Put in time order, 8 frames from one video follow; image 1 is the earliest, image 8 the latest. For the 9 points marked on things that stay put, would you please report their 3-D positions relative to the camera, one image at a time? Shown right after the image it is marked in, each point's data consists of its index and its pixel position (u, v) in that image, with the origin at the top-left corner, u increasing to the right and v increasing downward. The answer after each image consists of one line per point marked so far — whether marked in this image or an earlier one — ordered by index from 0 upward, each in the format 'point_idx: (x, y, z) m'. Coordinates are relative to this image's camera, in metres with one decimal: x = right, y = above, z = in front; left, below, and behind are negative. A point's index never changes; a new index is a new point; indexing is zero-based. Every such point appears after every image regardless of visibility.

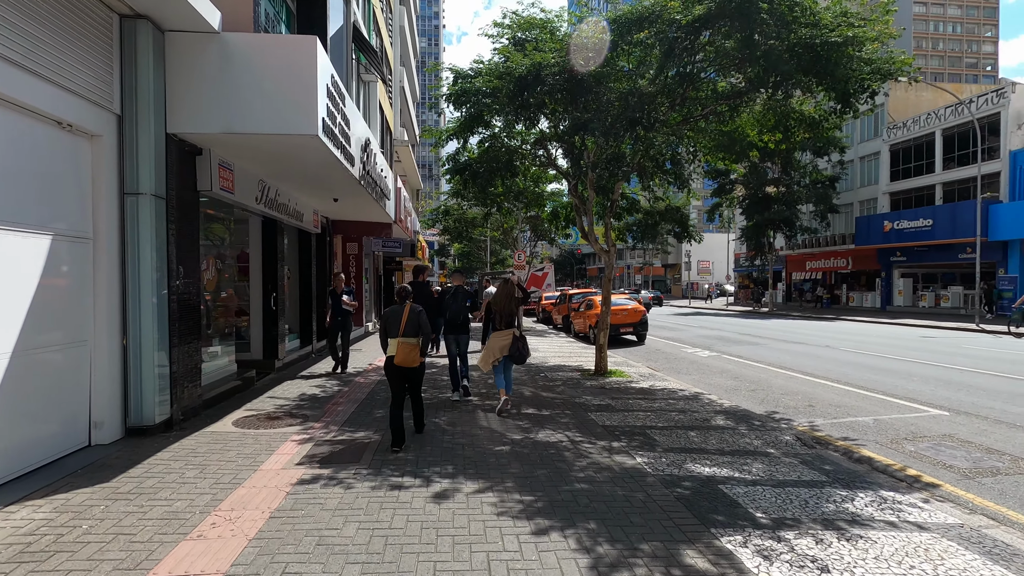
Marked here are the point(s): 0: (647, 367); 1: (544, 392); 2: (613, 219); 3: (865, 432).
0: (+3.2, -1.9, +12.8) m
1: (+0.5, -1.8, +9.3) m
2: (+2.2, +1.4, +11.5) m
3: (+4.9, -2.0, +7.4) m
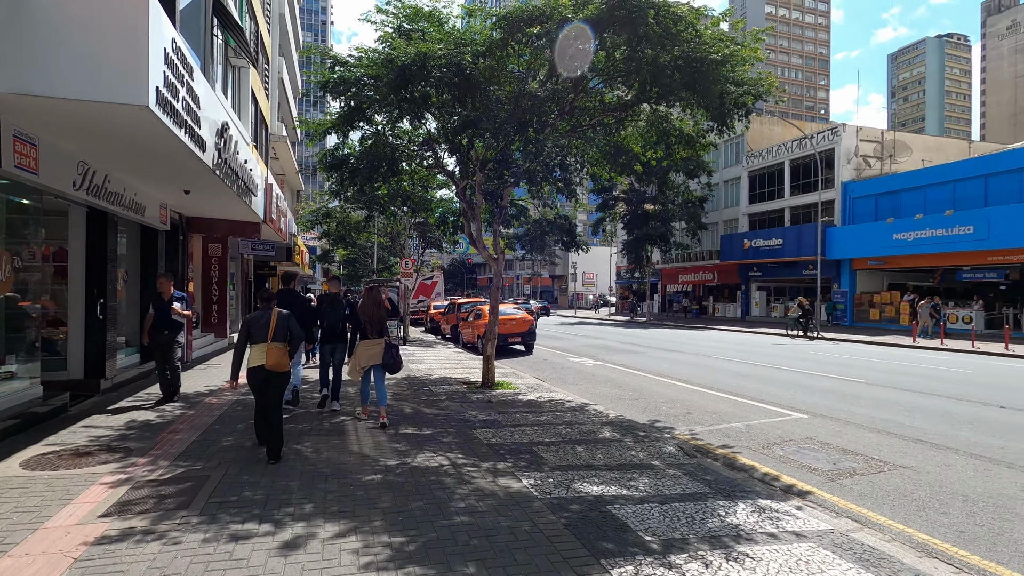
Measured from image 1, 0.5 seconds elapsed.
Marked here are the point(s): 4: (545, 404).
0: (+0.5, -2.1, +12.6) m
1: (-1.4, -1.9, +8.7) m
2: (-0.2, +1.2, +11.2) m
3: (+3.3, -2.2, +7.7) m
4: (+0.6, -2.0, +9.3) m
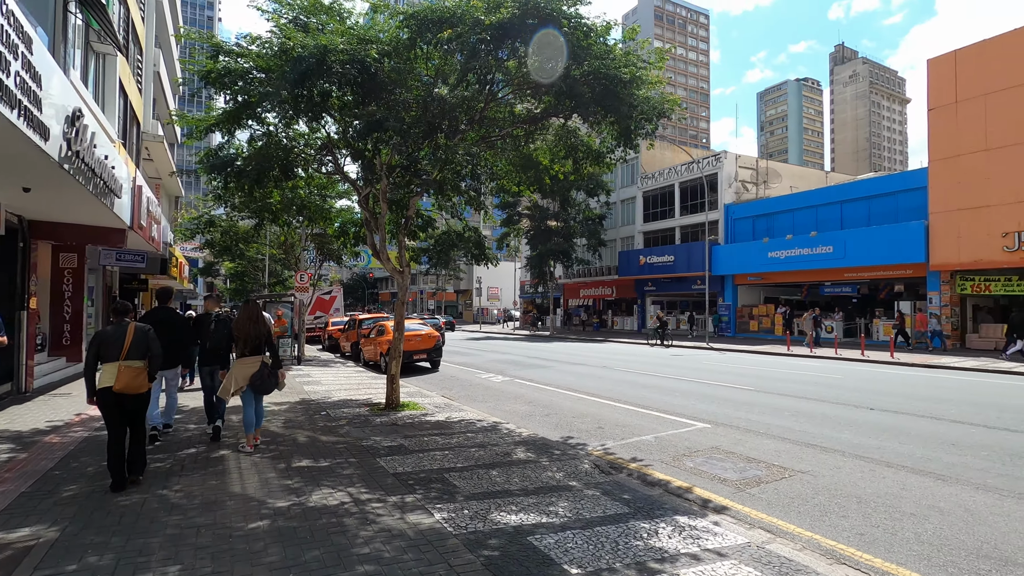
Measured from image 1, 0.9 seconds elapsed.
0: (-1.6, -2.4, +12.0) m
1: (-2.8, -2.2, +7.8) m
2: (-2.0, +0.9, +10.6) m
3: (+2.0, -2.3, +7.7) m
4: (-1.0, -2.3, +8.8) m
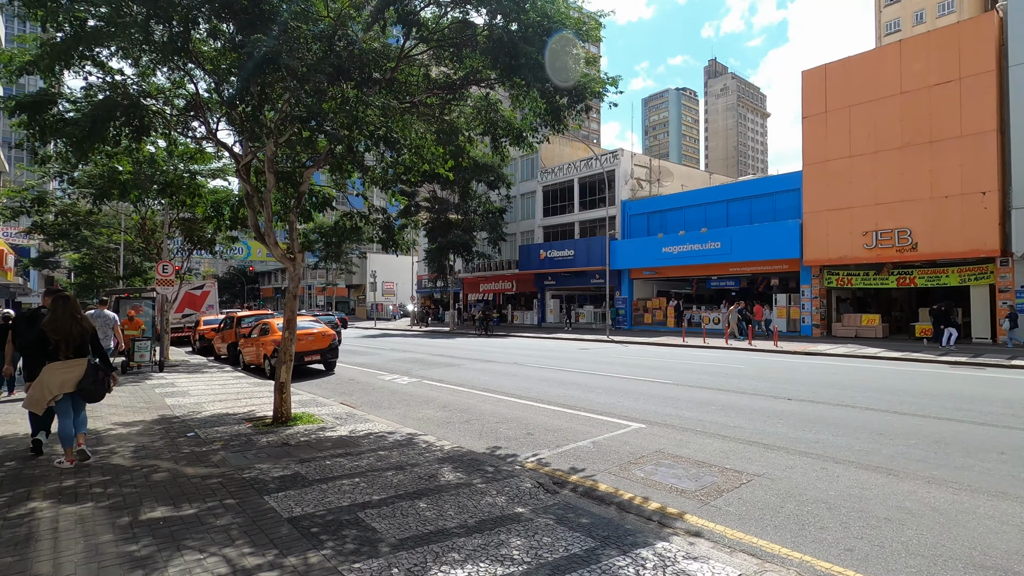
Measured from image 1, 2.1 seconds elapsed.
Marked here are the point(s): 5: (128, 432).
0: (-3.3, -2.3, +10.4) m
1: (-3.7, -2.0, +6.1) m
2: (-3.5, +1.1, +8.9) m
3: (+1.0, -2.2, +6.9) m
4: (-2.1, -2.1, +7.4) m
5: (-5.6, -2.1, +7.8) m
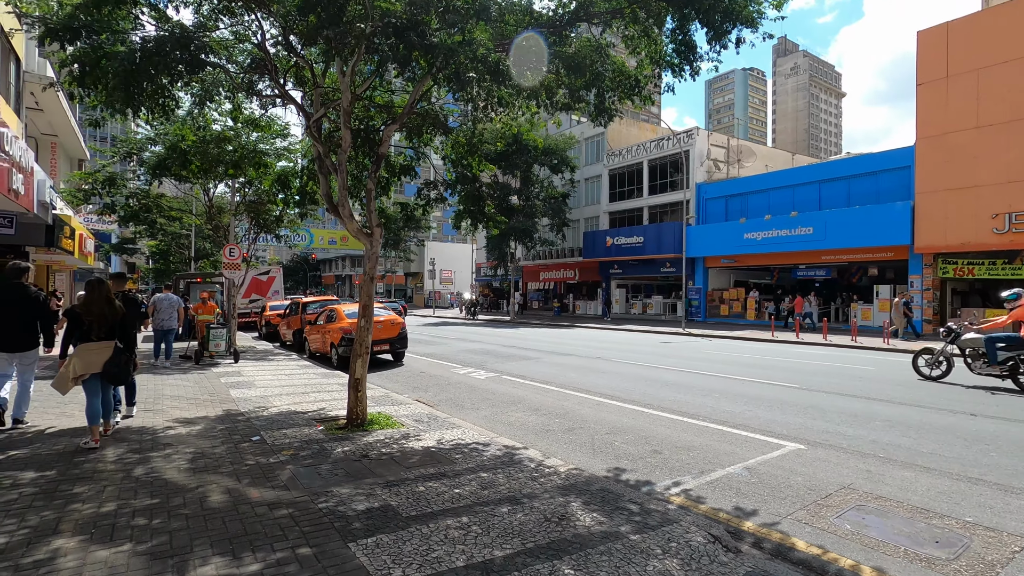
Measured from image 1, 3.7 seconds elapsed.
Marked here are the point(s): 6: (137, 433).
0: (-1.6, -2.0, +9.2) m
1: (-2.4, -1.8, +4.9) m
2: (-1.9, +1.4, +7.6) m
3: (+2.4, -2.0, +5.2) m
4: (-0.6, -1.9, +6.0) m
5: (-4.1, -1.8, +6.8) m
6: (-4.7, -1.8, +6.7) m
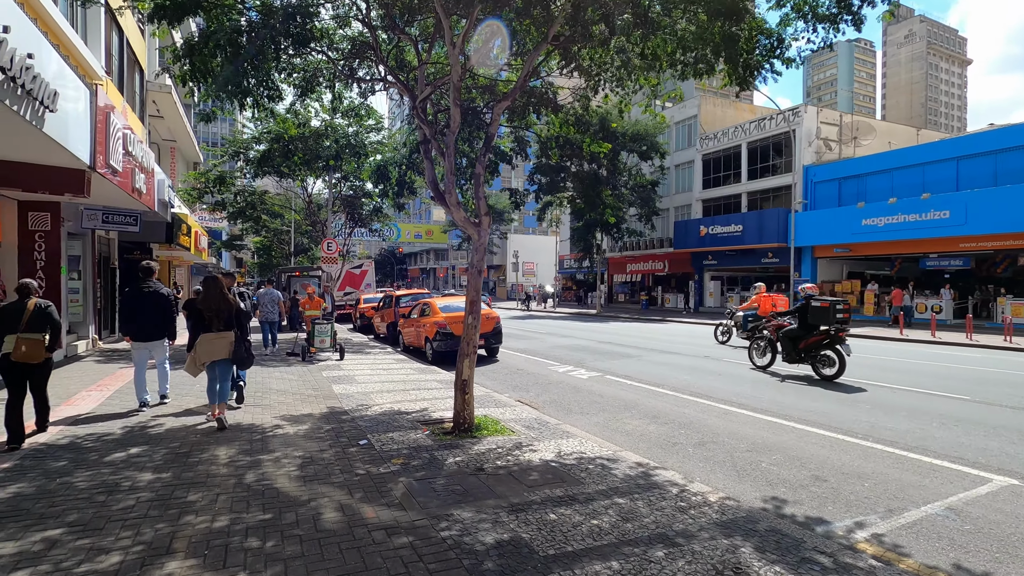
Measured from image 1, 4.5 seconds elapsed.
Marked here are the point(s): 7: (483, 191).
0: (+0.2, -1.9, +8.5) m
1: (-1.2, -1.8, +4.4) m
2: (-0.3, +1.4, +7.0) m
3: (+3.5, -2.0, +4.0) m
4: (+0.7, -1.8, +5.3) m
5: (-2.7, -1.8, +6.6) m
6: (-3.2, -1.7, +6.5) m
7: (-0.4, +1.2, +6.8) m
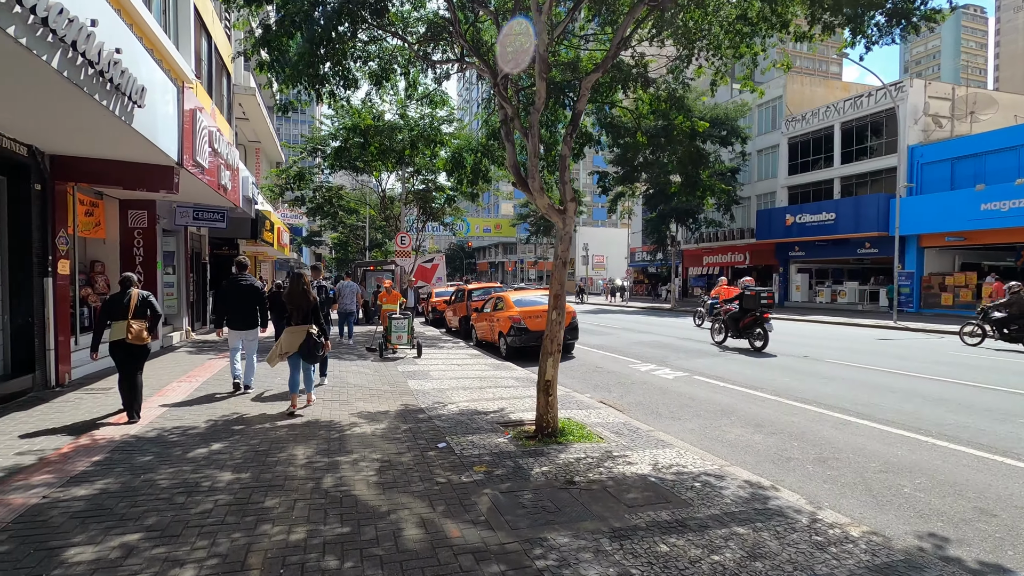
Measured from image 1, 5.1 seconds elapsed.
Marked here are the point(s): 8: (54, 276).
0: (+1.4, -1.8, +7.9) m
1: (-0.5, -1.7, +4.0) m
2: (+0.7, +1.5, +6.4) m
3: (+4.2, -1.9, +3.0) m
4: (+1.5, -1.8, +4.6) m
5: (-1.6, -1.7, +6.3) m
6: (-2.2, -1.7, +6.3) m
7: (+0.6, +1.3, +6.2) m
8: (-7.1, +0.2, +8.3) m
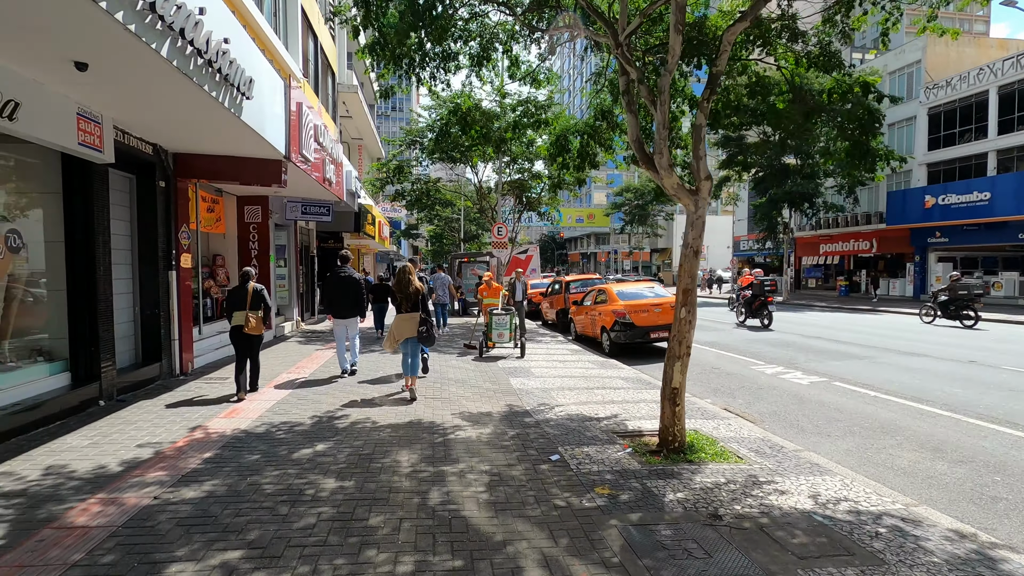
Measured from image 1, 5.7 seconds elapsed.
0: (+2.9, -1.7, +6.9) m
1: (+0.4, -1.7, +3.3) m
2: (+2.0, +1.6, +5.5) m
3: (+4.8, -1.9, +1.6) m
4: (+2.5, -1.7, +3.7) m
5: (-0.4, -1.6, +5.8) m
6: (-0.9, -1.6, +6.0) m
7: (+1.9, +1.4, +5.3) m
8: (-5.4, +0.3, +8.7) m
